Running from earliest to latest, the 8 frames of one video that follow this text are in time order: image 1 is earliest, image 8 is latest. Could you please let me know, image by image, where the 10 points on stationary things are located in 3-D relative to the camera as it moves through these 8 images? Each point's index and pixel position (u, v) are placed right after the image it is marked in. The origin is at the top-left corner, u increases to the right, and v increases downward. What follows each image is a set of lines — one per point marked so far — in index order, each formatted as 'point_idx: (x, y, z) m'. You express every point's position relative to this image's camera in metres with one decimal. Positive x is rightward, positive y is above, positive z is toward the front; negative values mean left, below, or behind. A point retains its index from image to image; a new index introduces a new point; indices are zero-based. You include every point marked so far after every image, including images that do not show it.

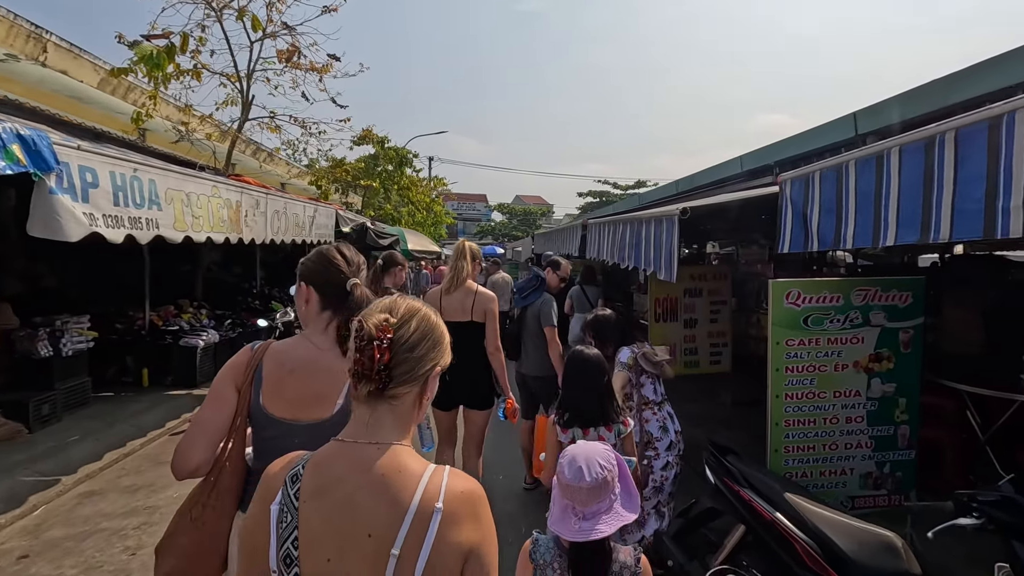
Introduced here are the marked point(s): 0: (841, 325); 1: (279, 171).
0: (+1.9, -0.2, +3.1) m
1: (-8.0, +3.9, +18.1) m
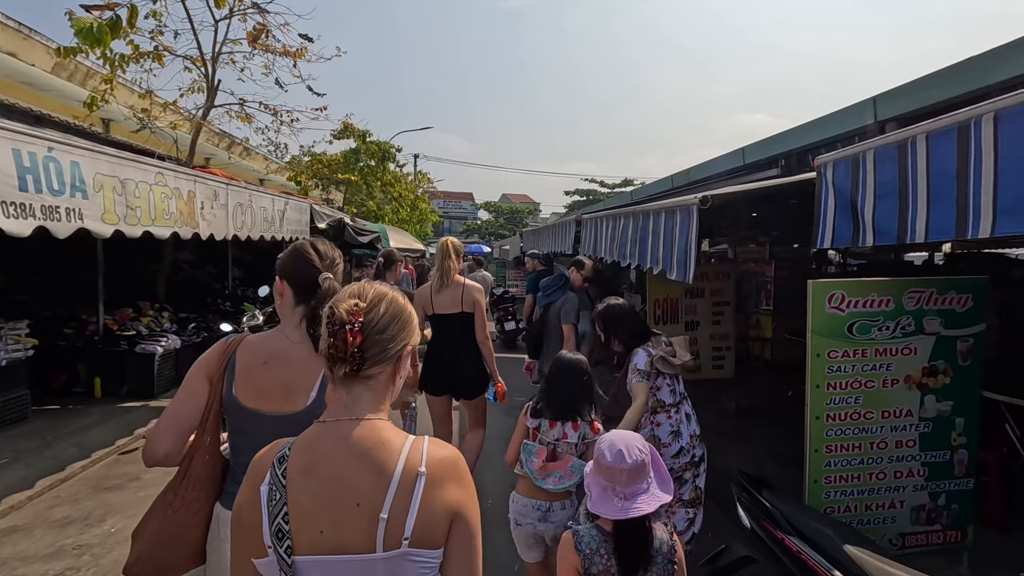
0: (+1.9, -0.2, +2.7) m
1: (-8.4, +3.9, +17.3) m
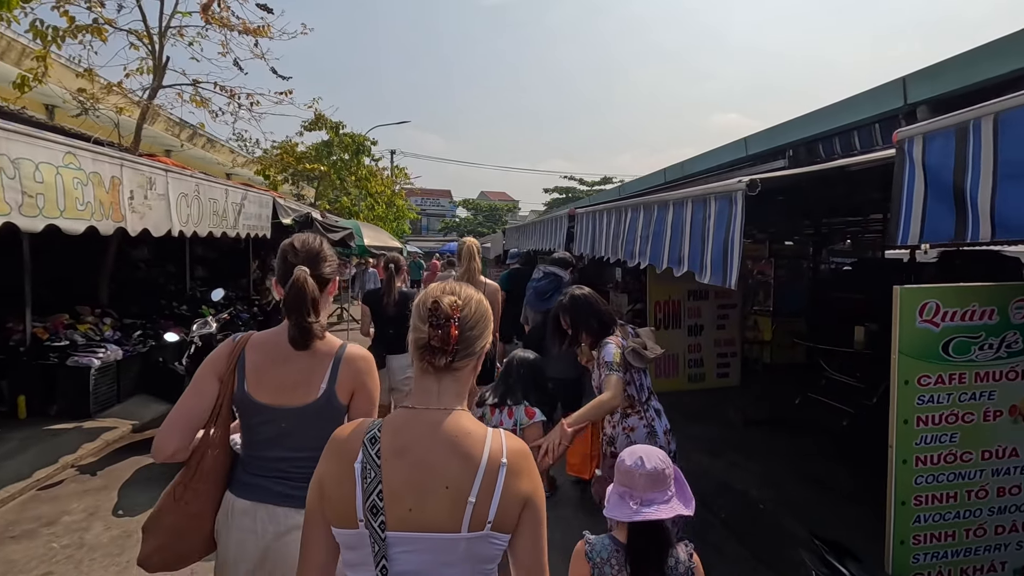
0: (+1.9, -0.3, +2.1) m
1: (-9.0, +3.9, +16.3) m
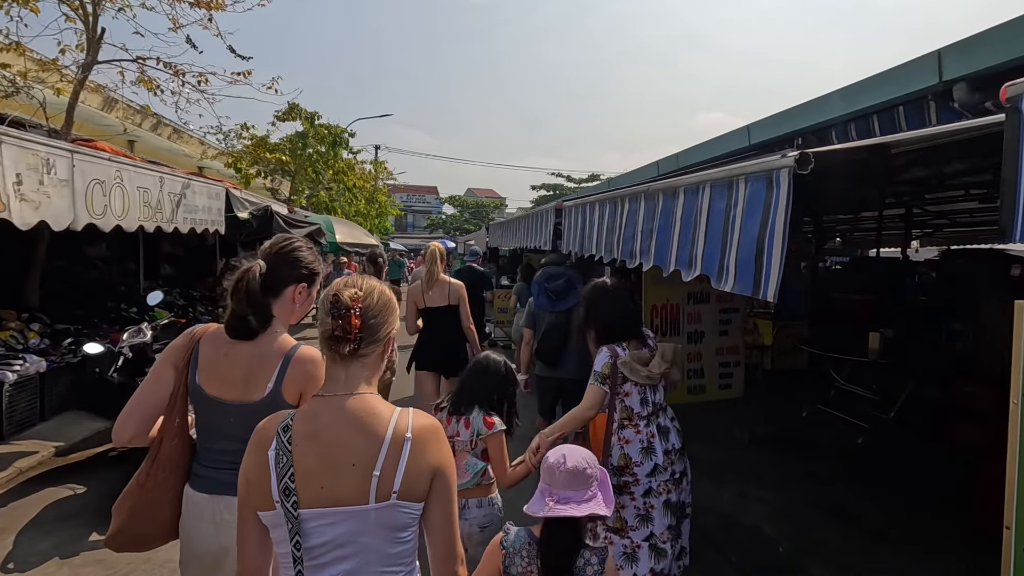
0: (+1.8, -0.3, +1.5) m
1: (-9.4, +4.0, +15.4) m
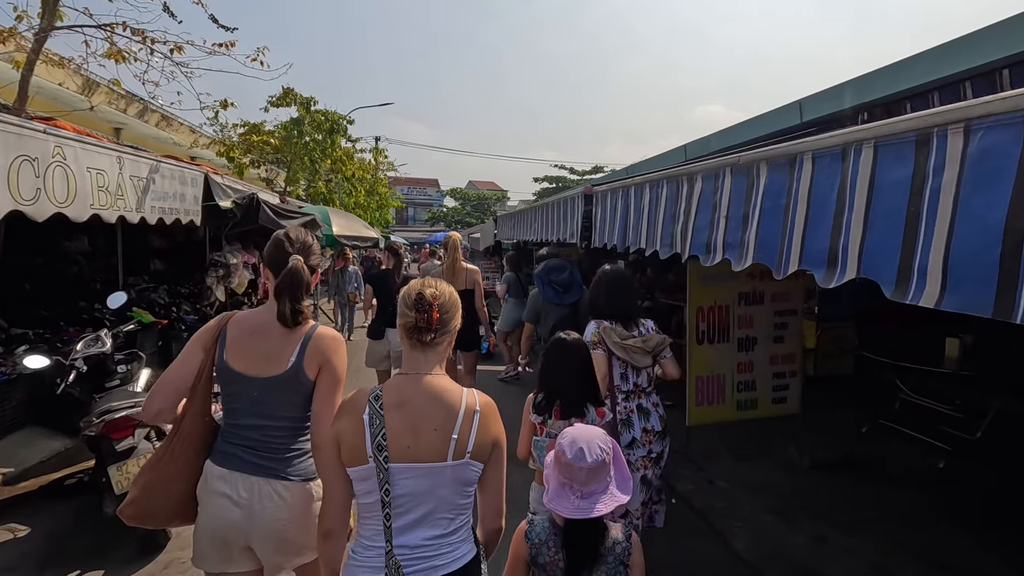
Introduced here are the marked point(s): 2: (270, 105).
0: (+2.0, -0.3, +0.7) m
1: (-9.2, +4.1, +14.7) m
2: (-6.2, +4.6, +13.6) m
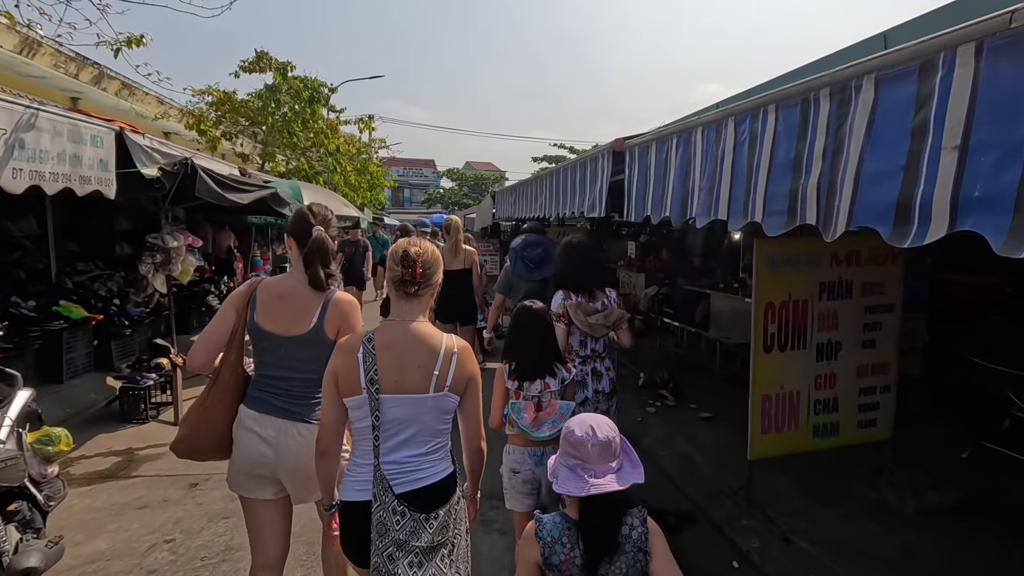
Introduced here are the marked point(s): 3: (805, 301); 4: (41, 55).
0: (+2.0, -0.4, -0.4) m
1: (-9.2, +4.4, +13.3) m
2: (-6.2, +5.0, +12.2) m
3: (+1.9, -0.1, +3.4) m
4: (-9.2, +4.5, +10.5) m
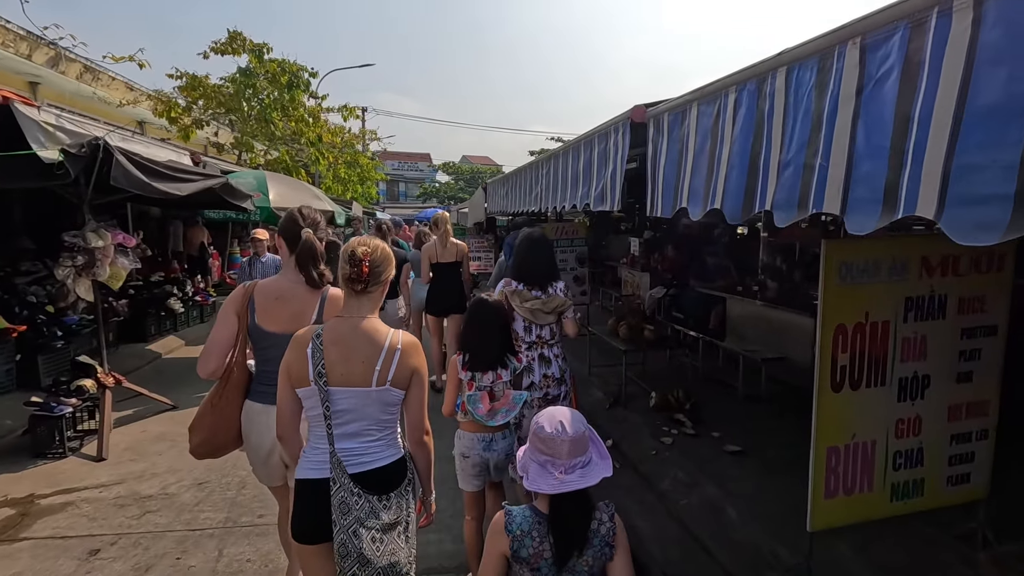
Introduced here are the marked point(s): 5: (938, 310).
0: (+1.9, -0.5, -1.3) m
1: (-9.4, +4.4, +12.3) m
2: (-6.3, +5.0, +11.3) m
3: (+1.8, -0.2, +2.5) m
4: (-9.3, +4.5, +9.6) m
5: (+2.1, -0.1, +2.6) m
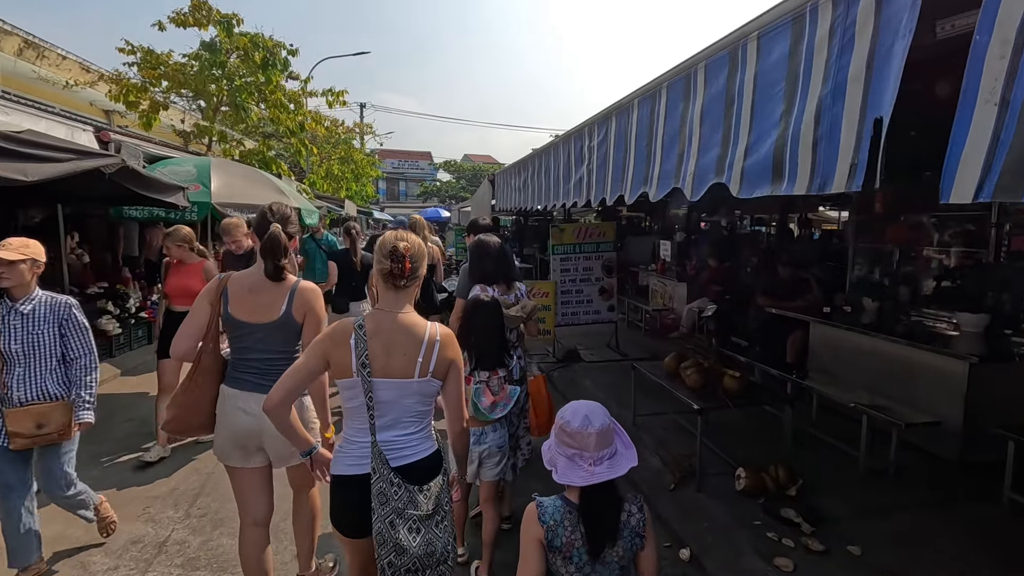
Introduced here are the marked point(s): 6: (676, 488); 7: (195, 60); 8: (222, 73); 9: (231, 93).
0: (+2.1, -0.7, -2.9) m
1: (-9.2, +4.2, +10.7) m
2: (-6.1, +4.8, +9.6) m
3: (+1.9, -0.4, +0.9) m
4: (-9.1, +4.3, +8.0) m
5: (+2.3, -0.3, +1.0) m
6: (+1.2, -1.4, +3.8) m
7: (-6.0, +4.3, +10.1) m
8: (-5.6, +4.2, +10.5) m
9: (-5.6, +3.8, +10.7) m
